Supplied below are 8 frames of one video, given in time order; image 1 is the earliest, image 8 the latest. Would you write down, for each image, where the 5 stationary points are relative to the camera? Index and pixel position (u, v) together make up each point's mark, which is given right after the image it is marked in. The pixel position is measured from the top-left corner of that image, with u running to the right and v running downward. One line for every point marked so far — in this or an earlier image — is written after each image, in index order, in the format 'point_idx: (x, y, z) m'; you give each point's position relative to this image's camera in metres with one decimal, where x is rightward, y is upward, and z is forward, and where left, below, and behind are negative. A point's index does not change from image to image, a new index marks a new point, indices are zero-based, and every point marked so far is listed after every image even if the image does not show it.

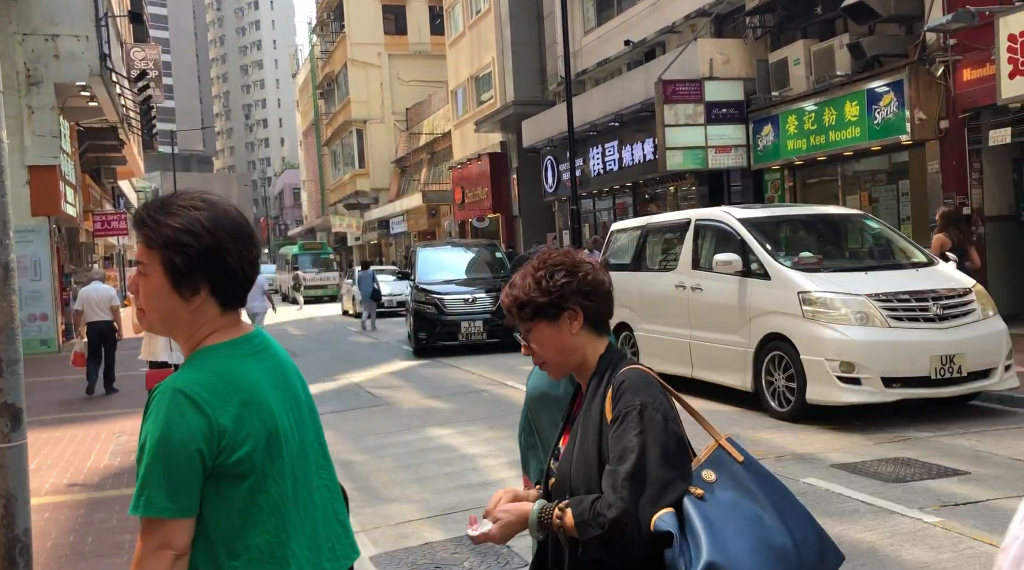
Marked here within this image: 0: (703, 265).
0: (+1.8, +0.2, +8.9) m
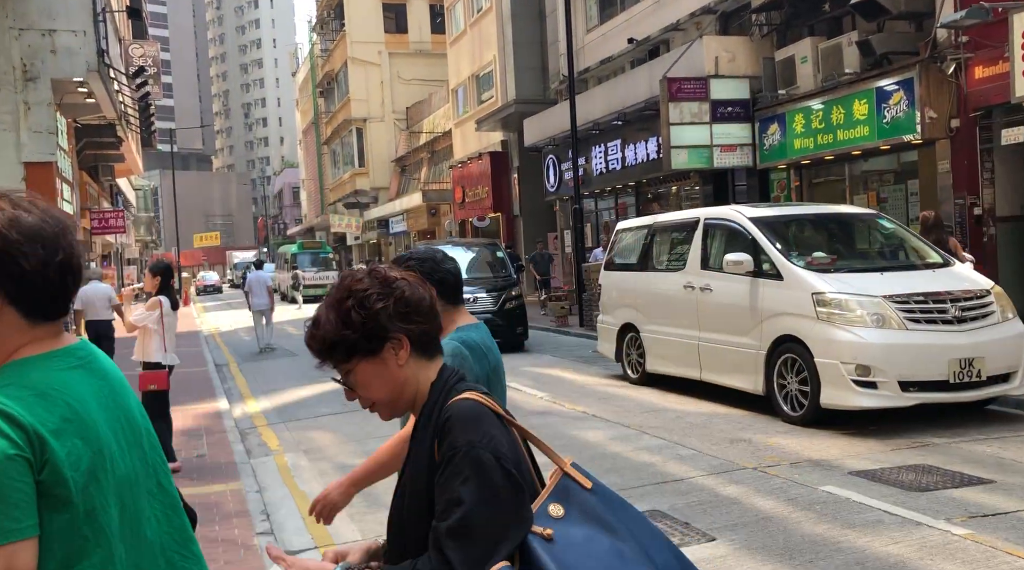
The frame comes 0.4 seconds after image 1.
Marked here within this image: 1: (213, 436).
0: (+1.8, +0.2, +8.7) m
1: (-2.8, -1.4, +9.2) m
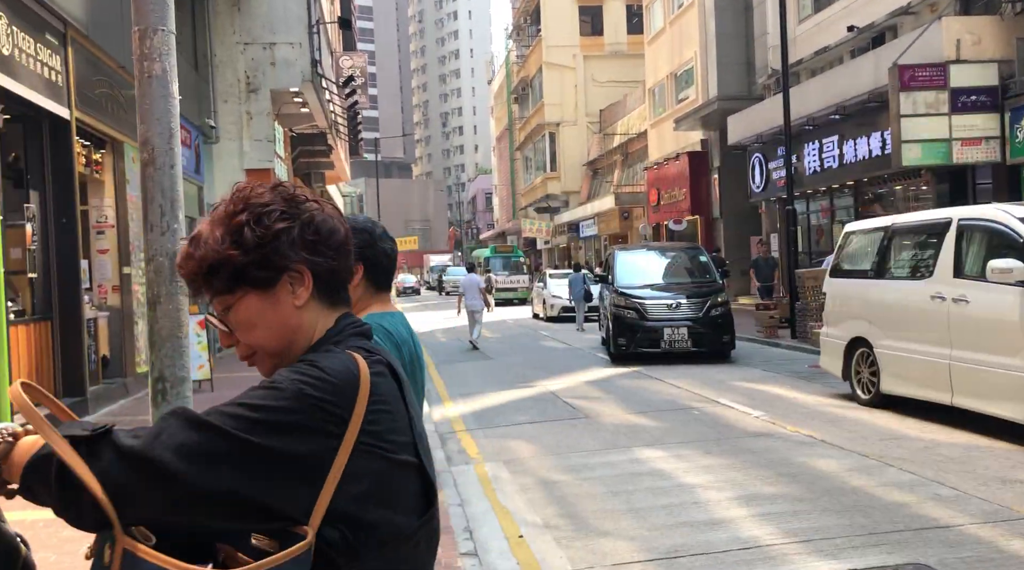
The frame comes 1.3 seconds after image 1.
0: (+3.6, +0.1, +7.6) m
1: (-0.9, -1.5, +8.9) m
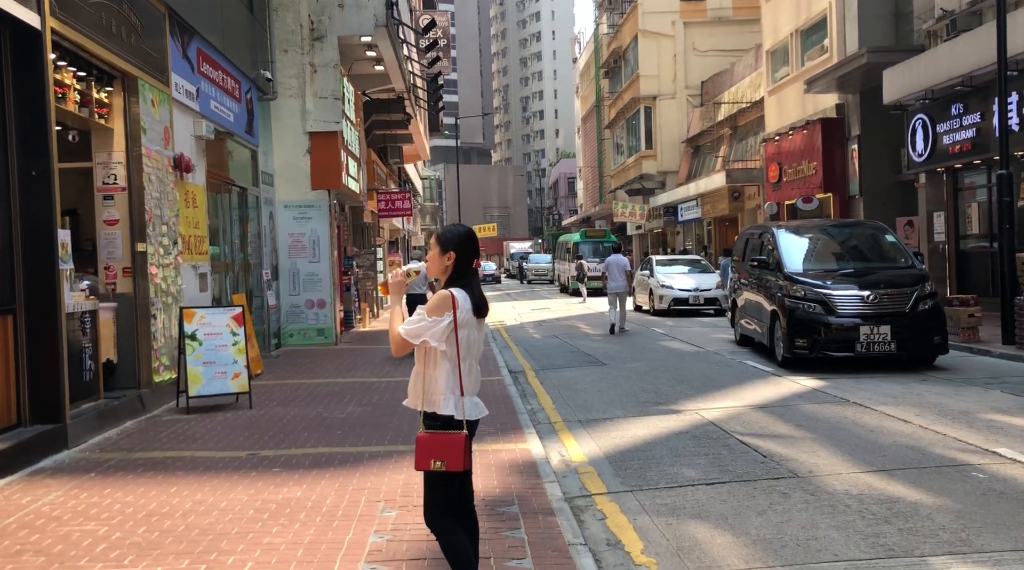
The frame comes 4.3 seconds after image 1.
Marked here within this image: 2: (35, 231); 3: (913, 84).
0: (+4.5, +0.1, +3.8) m
1: (+0.1, -1.4, +5.5) m
2: (-3.8, +0.4, +7.7) m
3: (+8.0, +4.0, +19.6) m
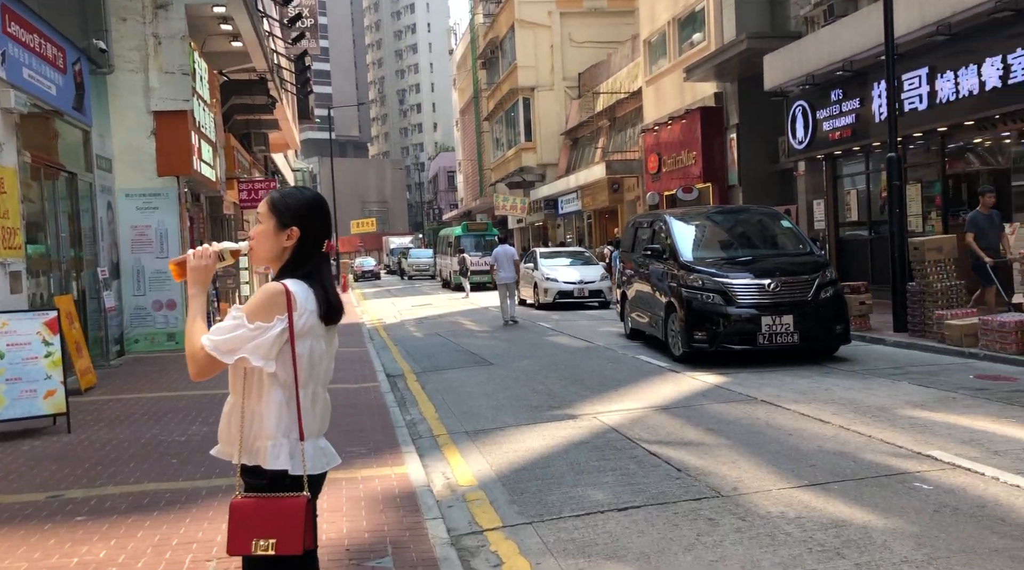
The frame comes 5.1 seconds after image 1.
0: (+4.1, +0.3, +3.2) m
1: (-0.5, -1.3, +4.3) m
2: (-4.7, +0.4, +6.0) m
3: (+5.6, +4.3, +19.3) m
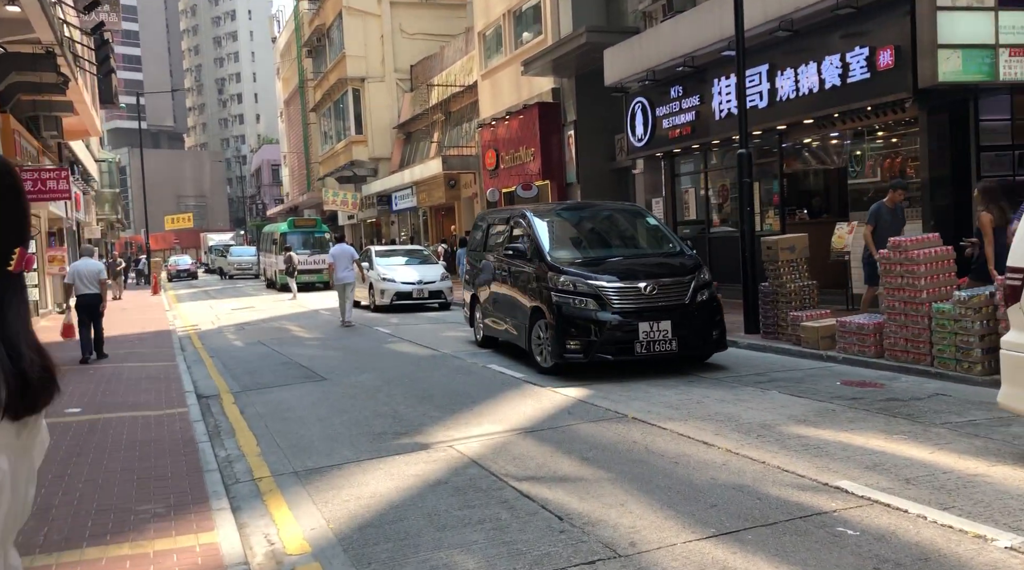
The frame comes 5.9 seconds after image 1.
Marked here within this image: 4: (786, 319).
0: (+3.7, +0.2, +2.7) m
1: (-0.9, -1.4, +3.0) m
2: (-5.4, +0.3, +4.0) m
3: (+2.3, +4.3, +18.8) m
4: (+3.3, -0.4, +11.1) m
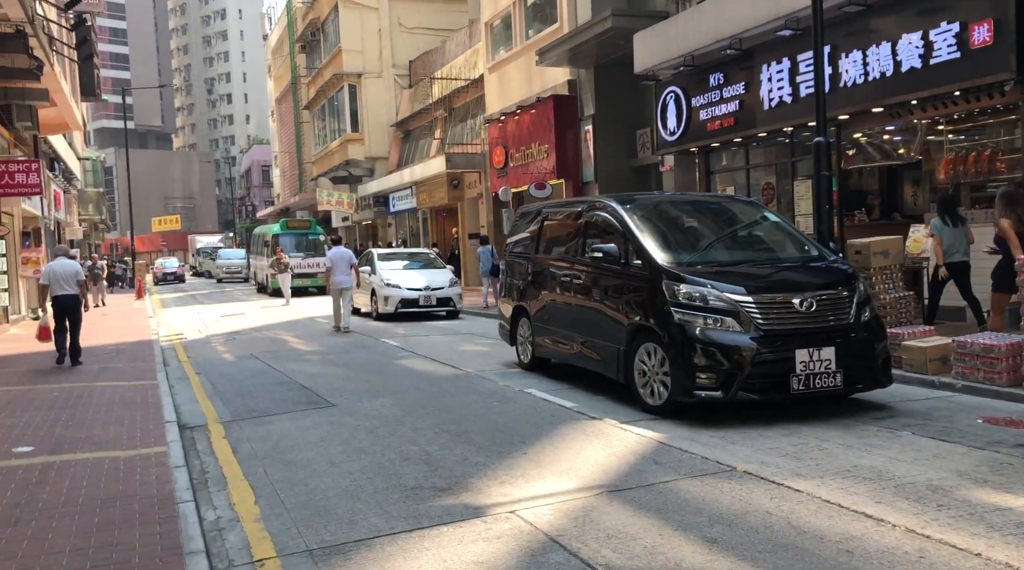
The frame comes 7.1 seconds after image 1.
0: (+4.3, +0.1, +0.9) m
1: (-0.4, -1.5, +1.2) m
2: (-4.8, +0.3, +2.1) m
3: (+2.7, +4.1, +17.1) m
4: (+3.7, -0.5, +9.3) m
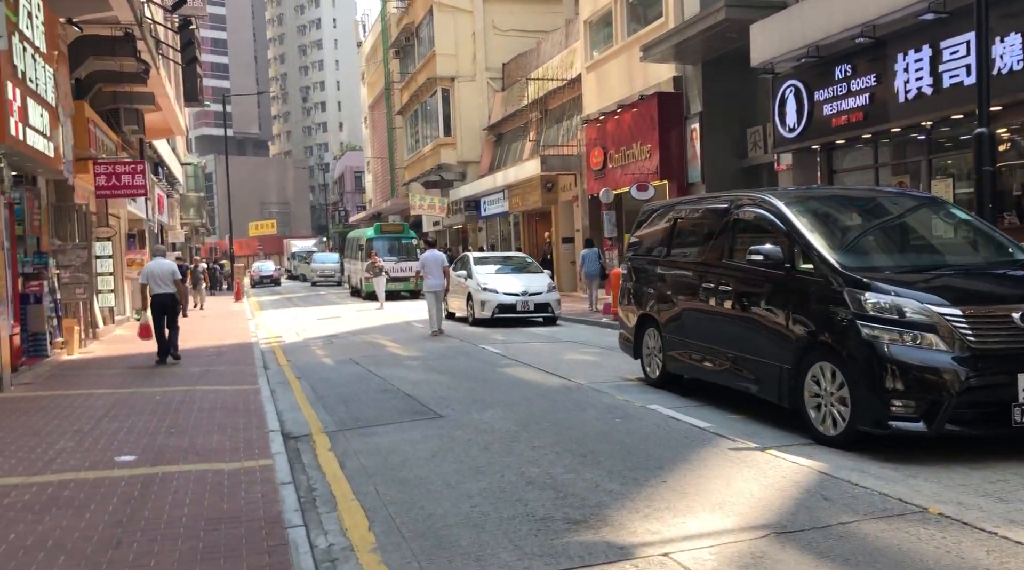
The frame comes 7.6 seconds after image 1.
0: (+4.6, +0.1, -0.2) m
1: (0.0, -1.5, +0.5) m
2: (-4.4, +0.3, +1.8) m
3: (+4.5, +4.0, +16.0) m
4: (+4.8, -0.6, +8.2) m
